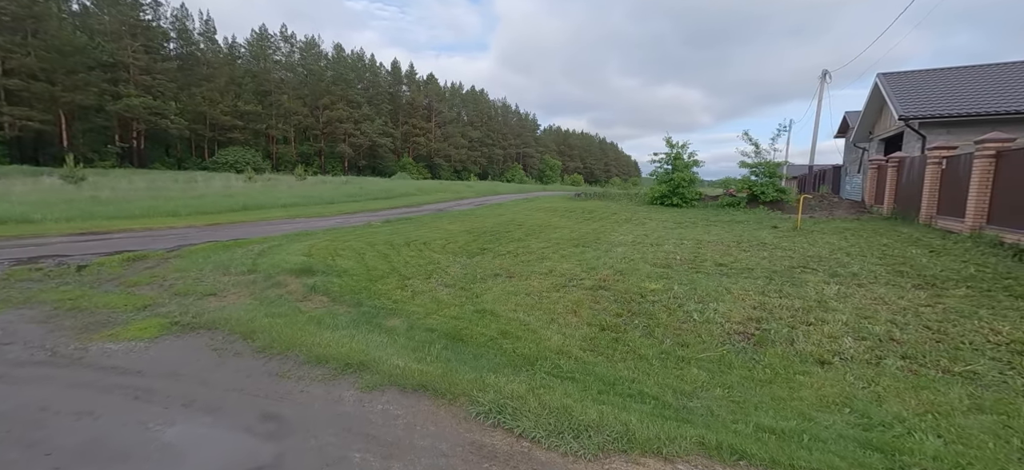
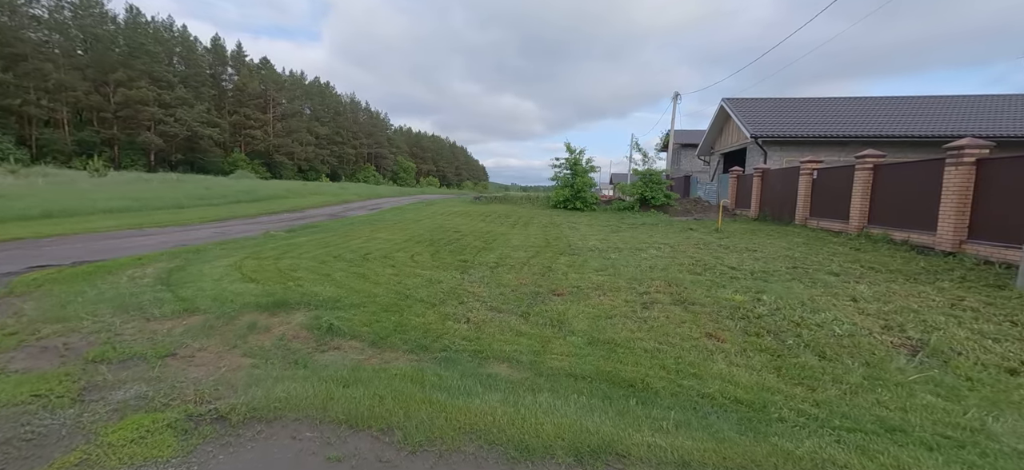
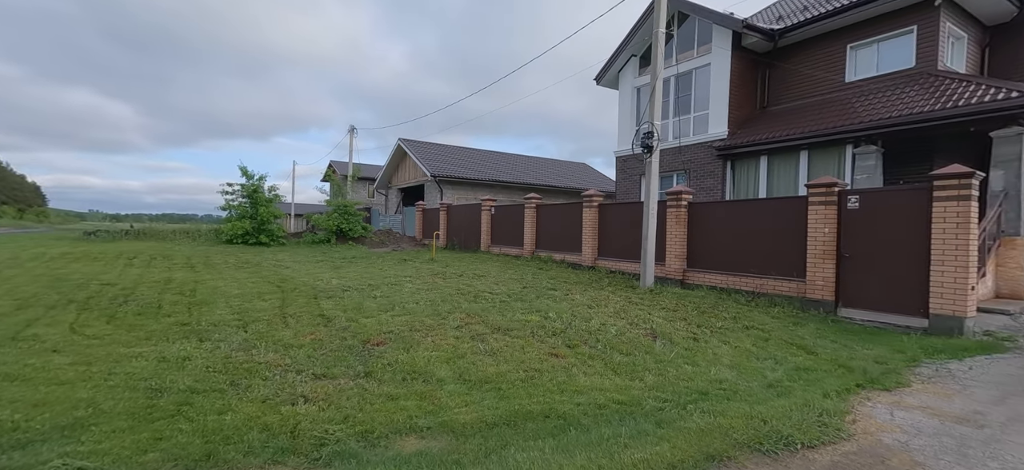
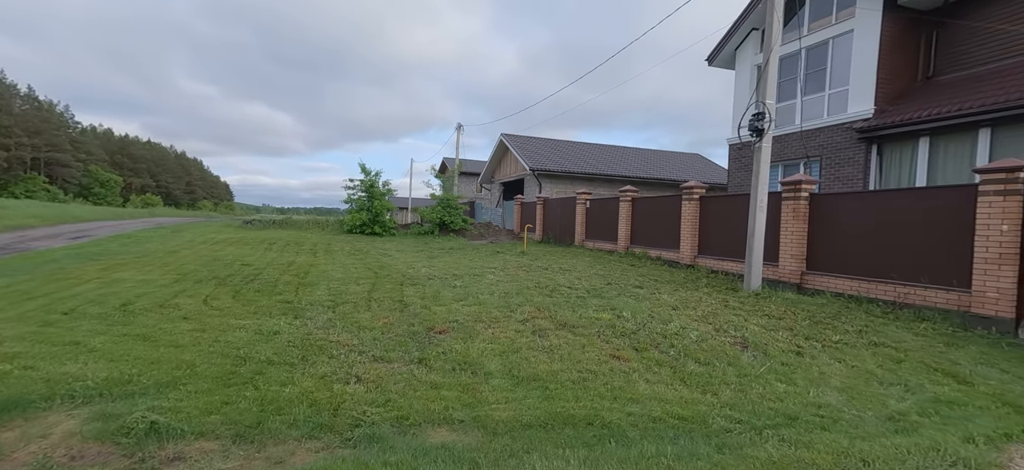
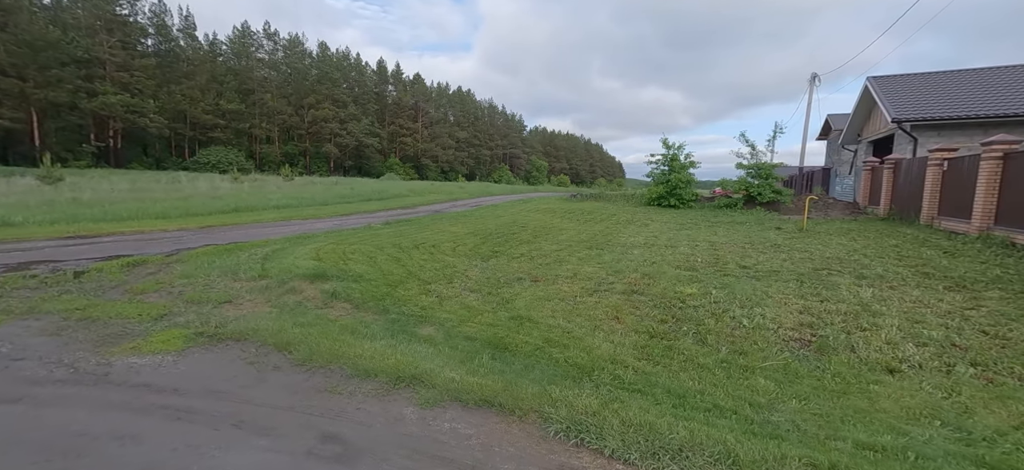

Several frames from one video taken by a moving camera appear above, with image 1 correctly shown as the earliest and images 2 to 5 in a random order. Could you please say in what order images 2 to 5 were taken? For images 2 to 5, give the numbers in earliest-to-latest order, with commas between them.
5, 2, 4, 3
